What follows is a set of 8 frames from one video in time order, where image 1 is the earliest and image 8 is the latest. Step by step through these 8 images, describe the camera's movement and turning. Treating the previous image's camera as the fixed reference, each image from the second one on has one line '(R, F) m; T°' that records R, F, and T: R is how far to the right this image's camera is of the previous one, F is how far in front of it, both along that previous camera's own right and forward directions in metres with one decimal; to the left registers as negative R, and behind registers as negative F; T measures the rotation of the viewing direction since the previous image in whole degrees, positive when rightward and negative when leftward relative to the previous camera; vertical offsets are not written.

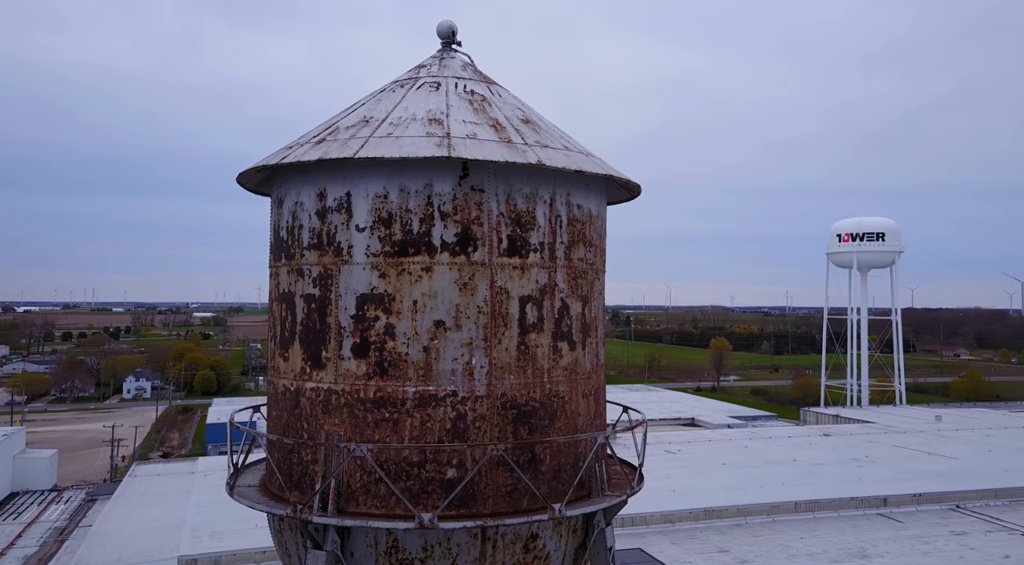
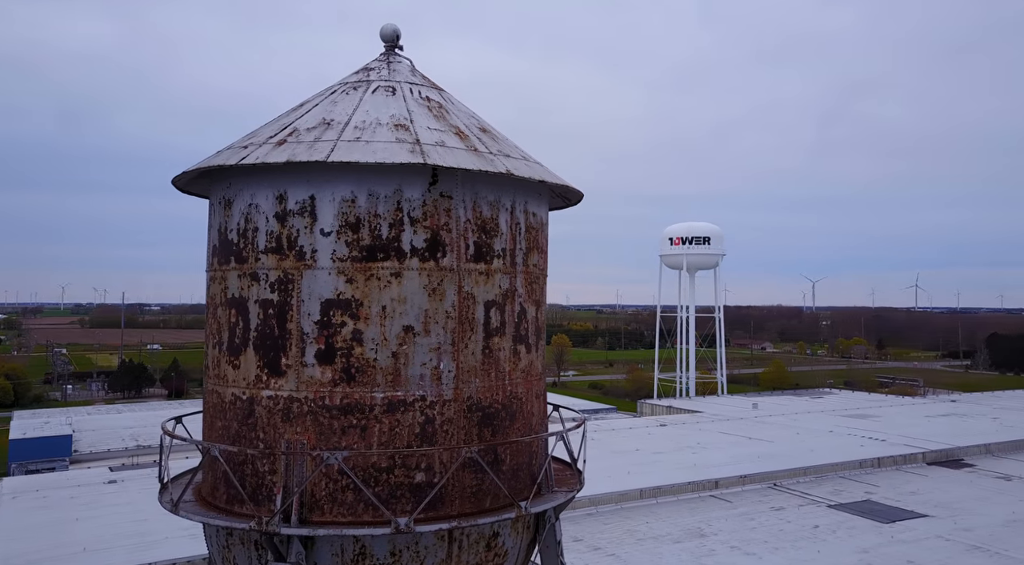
(-1.0, -0.1) m; +12°
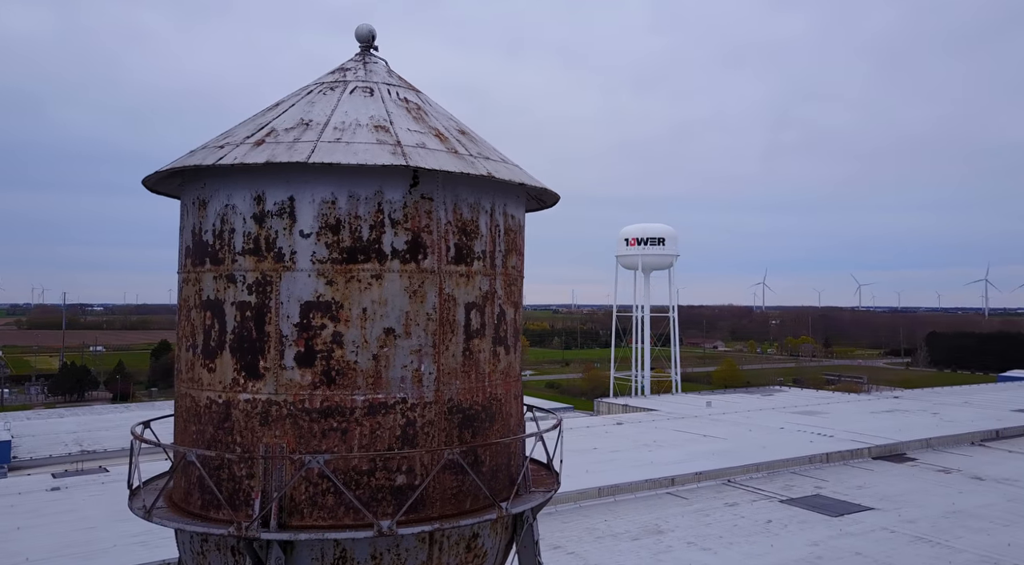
(-0.2, 0.0) m; +3°
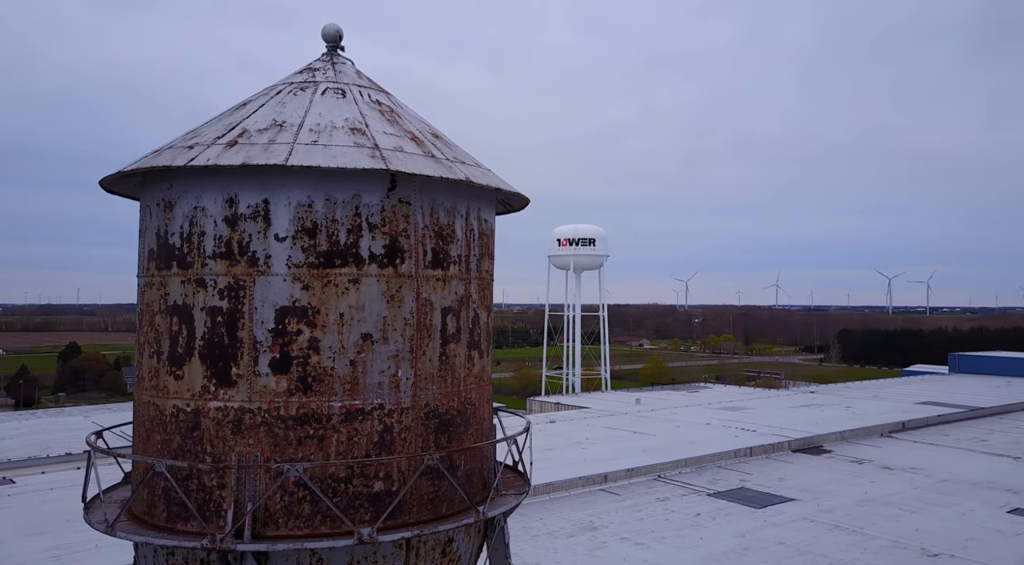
(-0.4, 0.0) m; +5°
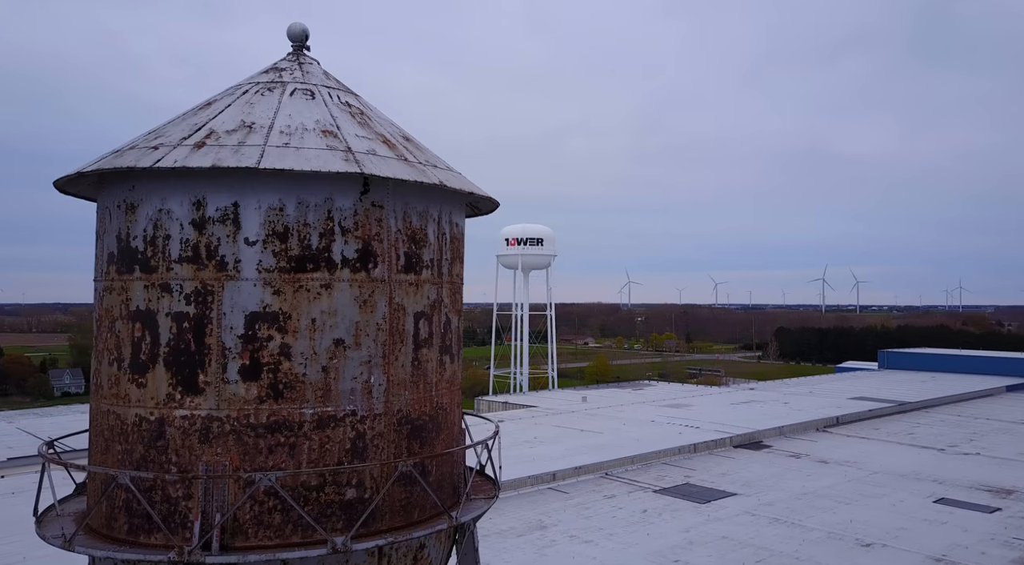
(-0.2, 0.0) m; +4°
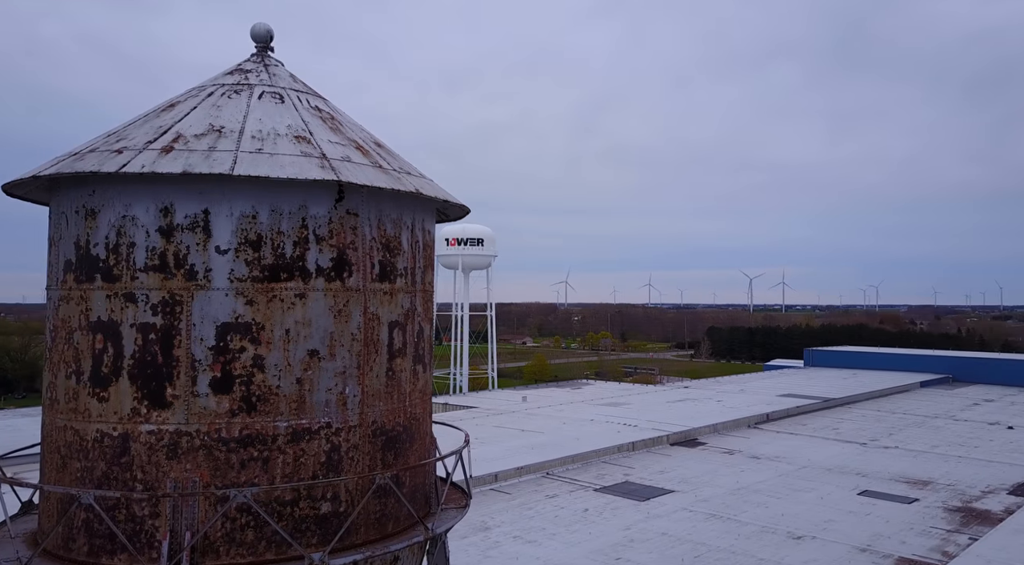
(-0.3, 0.0) m; +5°
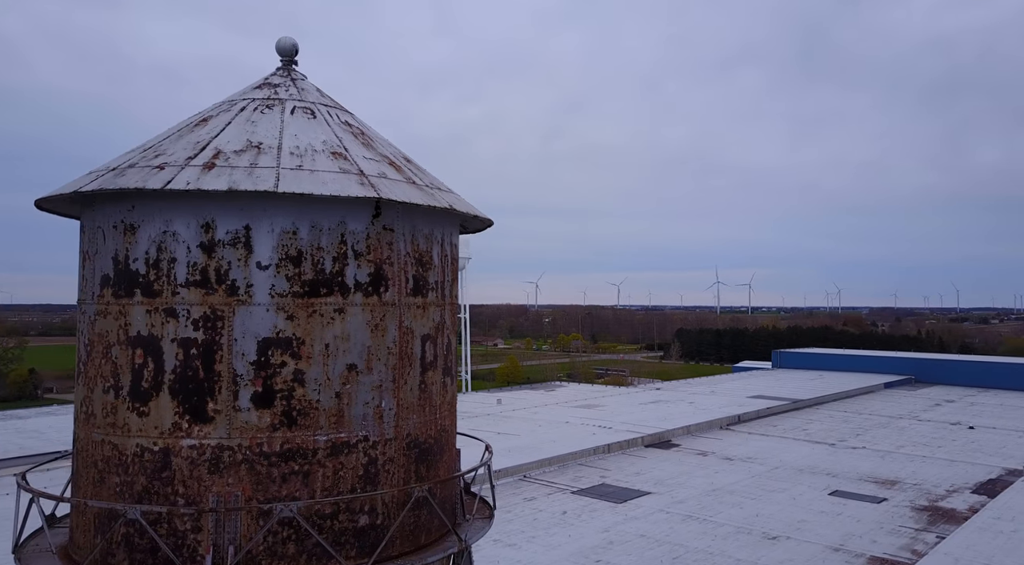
(-0.5, -0.1) m; +2°
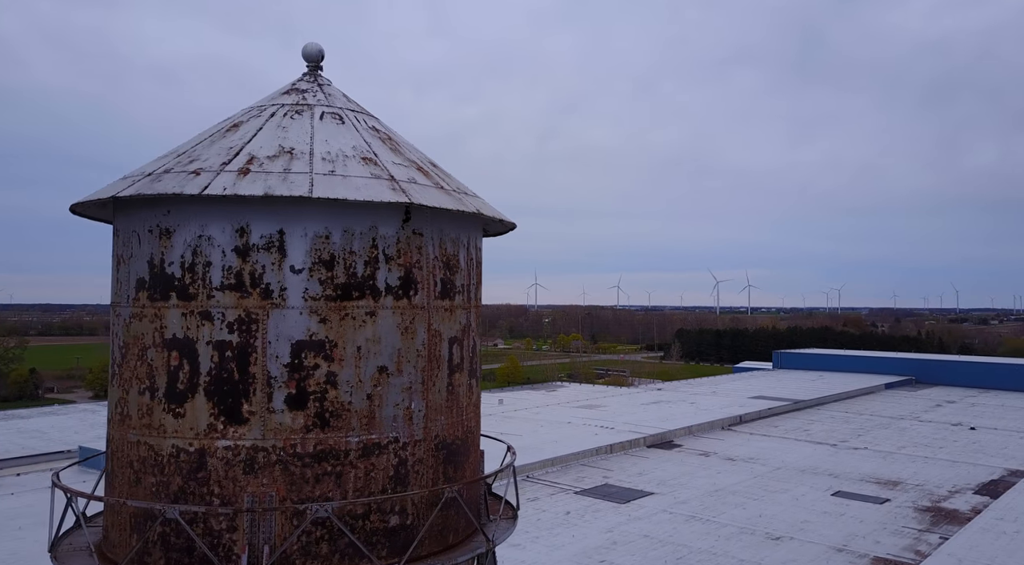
(-0.2, -0.1) m; 0°
